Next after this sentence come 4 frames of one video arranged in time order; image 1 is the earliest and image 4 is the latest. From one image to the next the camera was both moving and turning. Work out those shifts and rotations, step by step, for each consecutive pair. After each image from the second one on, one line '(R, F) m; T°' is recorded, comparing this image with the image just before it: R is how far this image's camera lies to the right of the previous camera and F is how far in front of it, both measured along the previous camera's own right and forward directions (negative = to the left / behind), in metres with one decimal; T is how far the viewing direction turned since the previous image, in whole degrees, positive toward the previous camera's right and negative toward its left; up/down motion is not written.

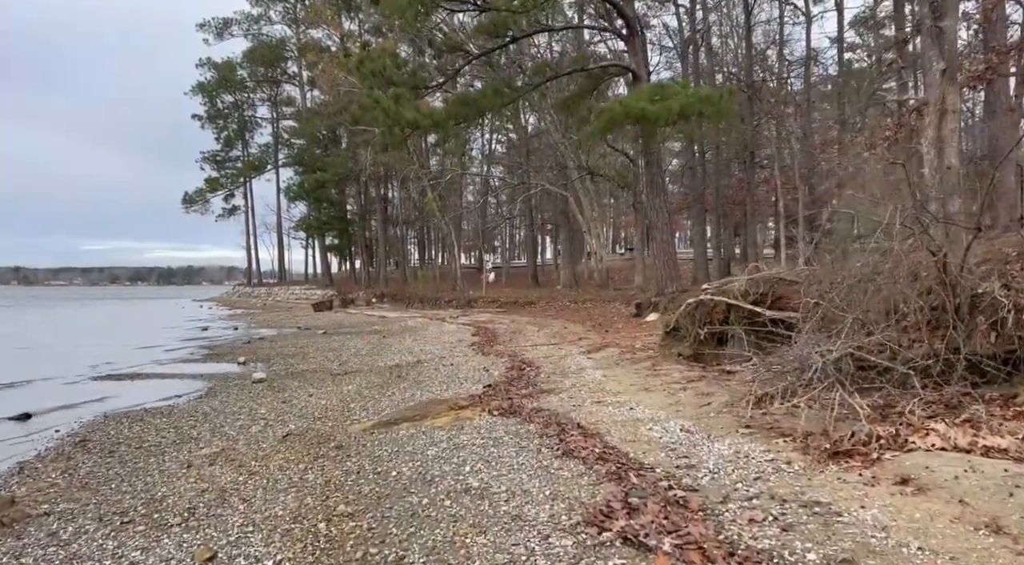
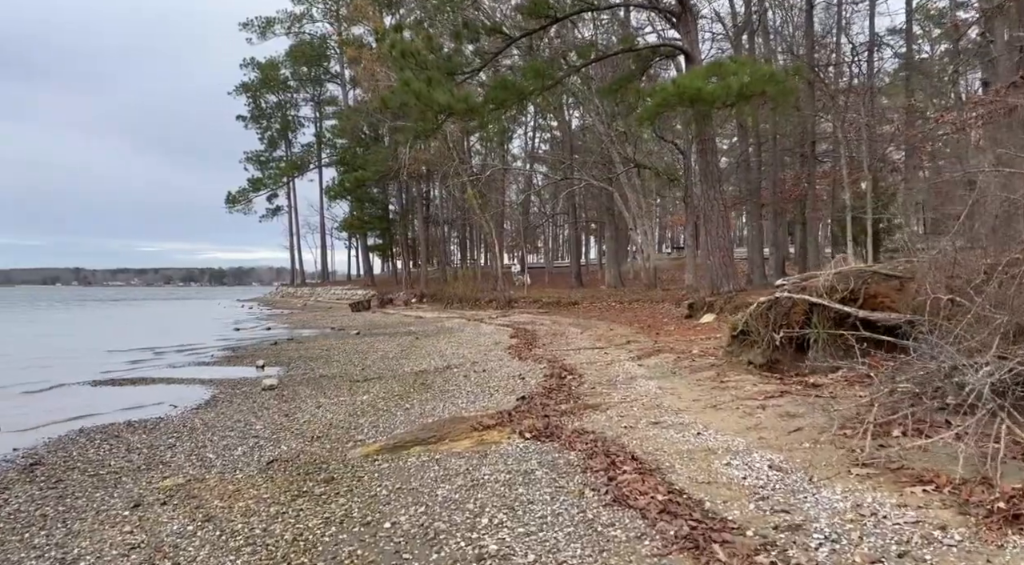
(+0.1, +1.3) m; -4°
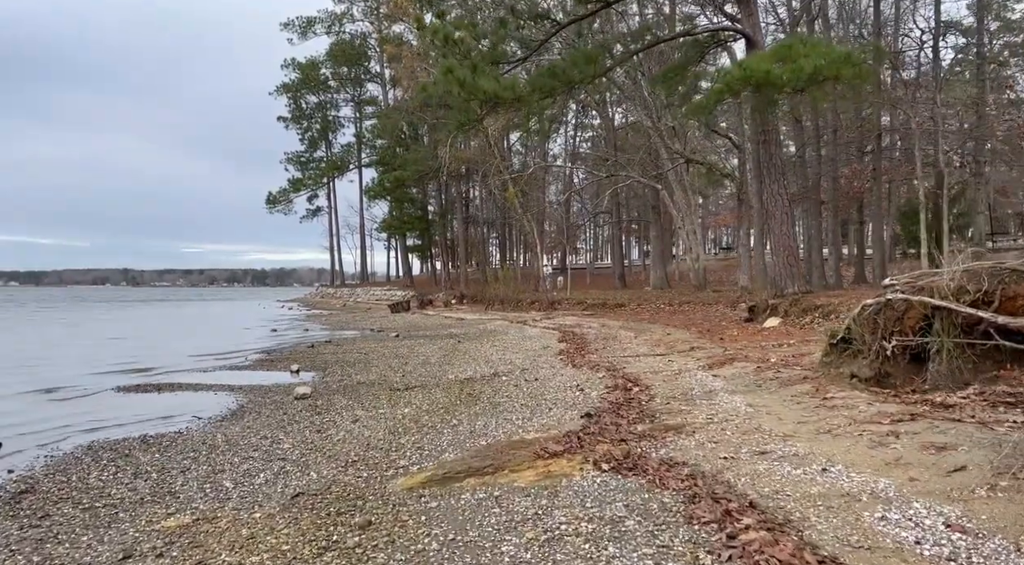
(-0.2, +1.0) m; -3°
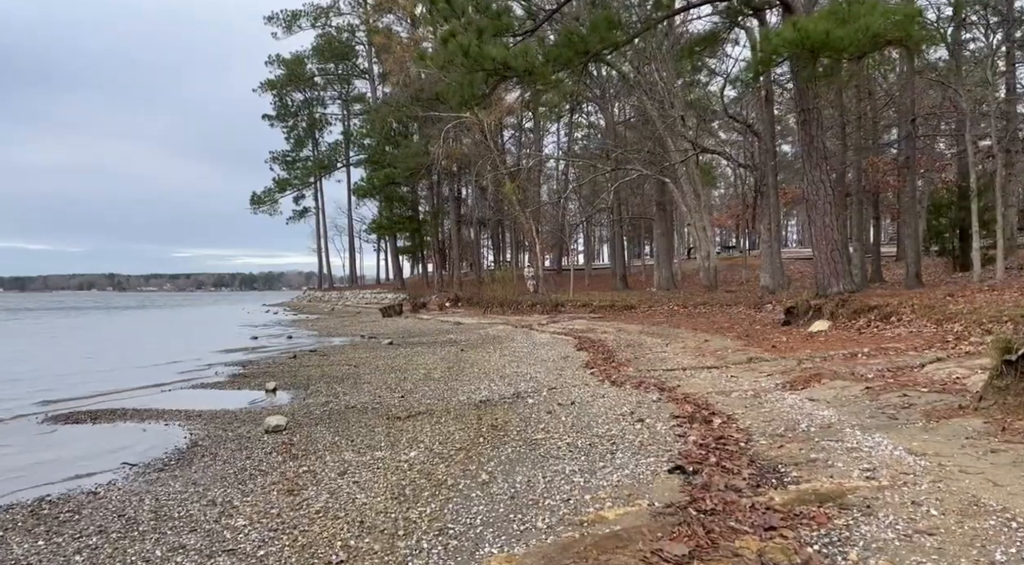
(-0.4, +2.0) m; +1°
